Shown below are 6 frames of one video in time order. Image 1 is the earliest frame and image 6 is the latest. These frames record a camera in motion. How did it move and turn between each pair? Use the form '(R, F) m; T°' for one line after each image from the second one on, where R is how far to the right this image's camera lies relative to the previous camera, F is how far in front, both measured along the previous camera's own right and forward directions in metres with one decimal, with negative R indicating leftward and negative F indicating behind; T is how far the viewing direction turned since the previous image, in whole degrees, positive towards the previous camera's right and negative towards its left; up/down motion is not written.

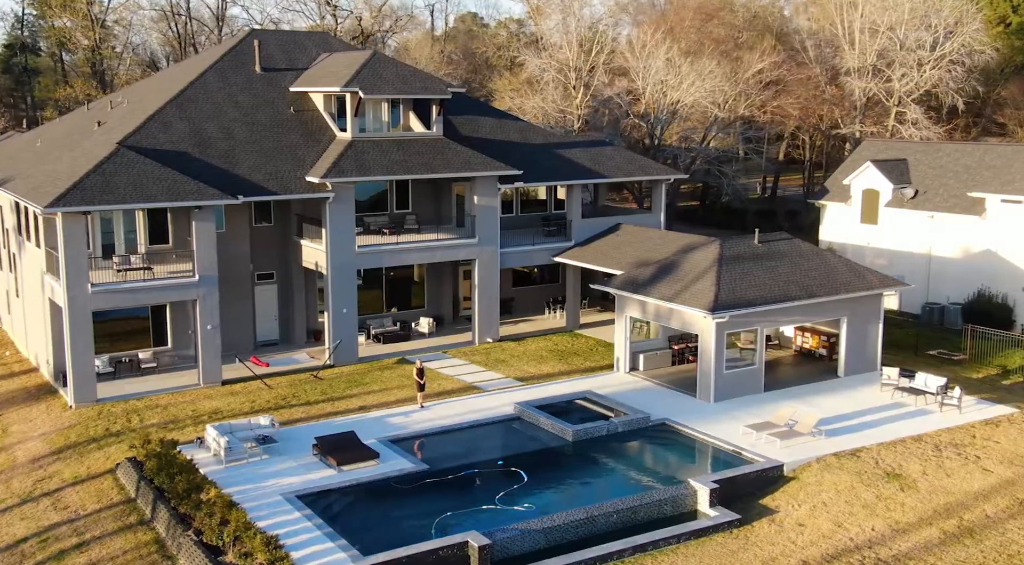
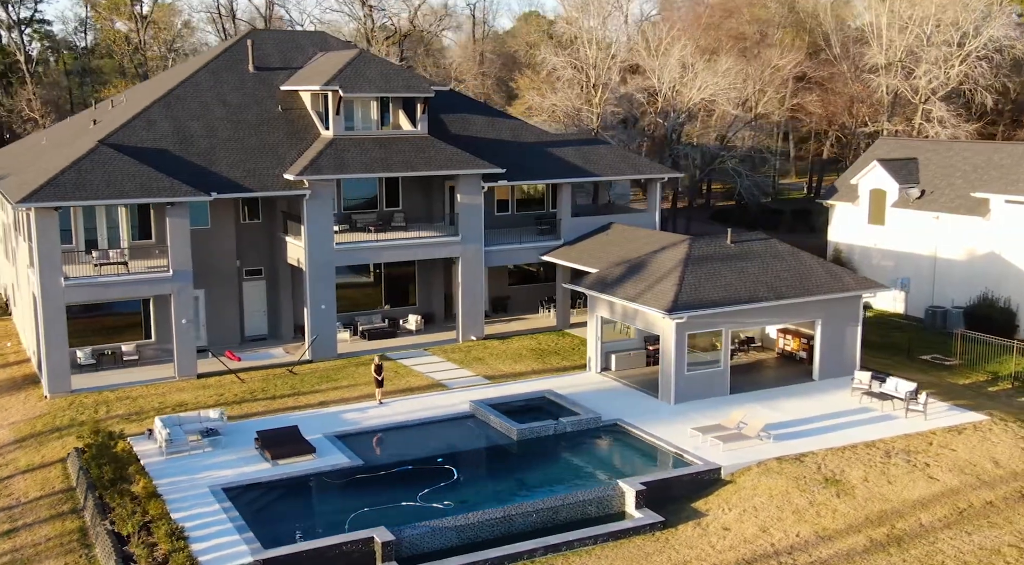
(+2.7, +0.1) m; -4°
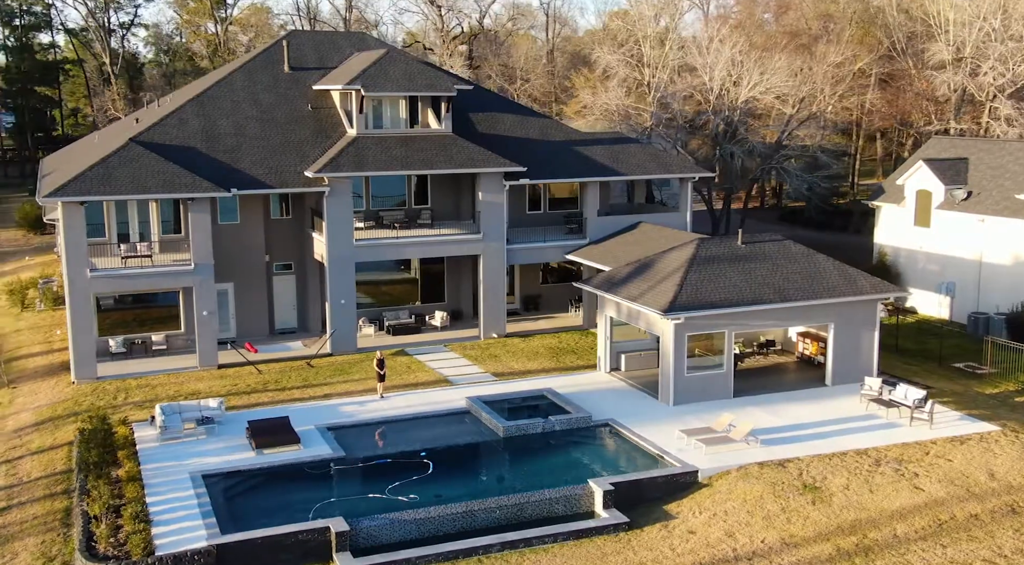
(+2.3, 0.0) m; -5°
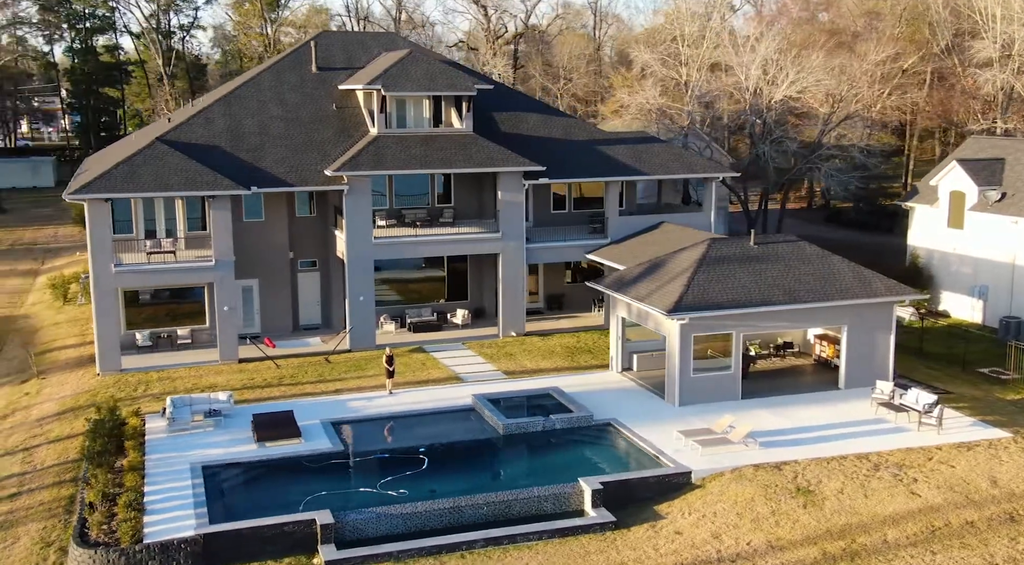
(+1.3, -0.1) m; -3°
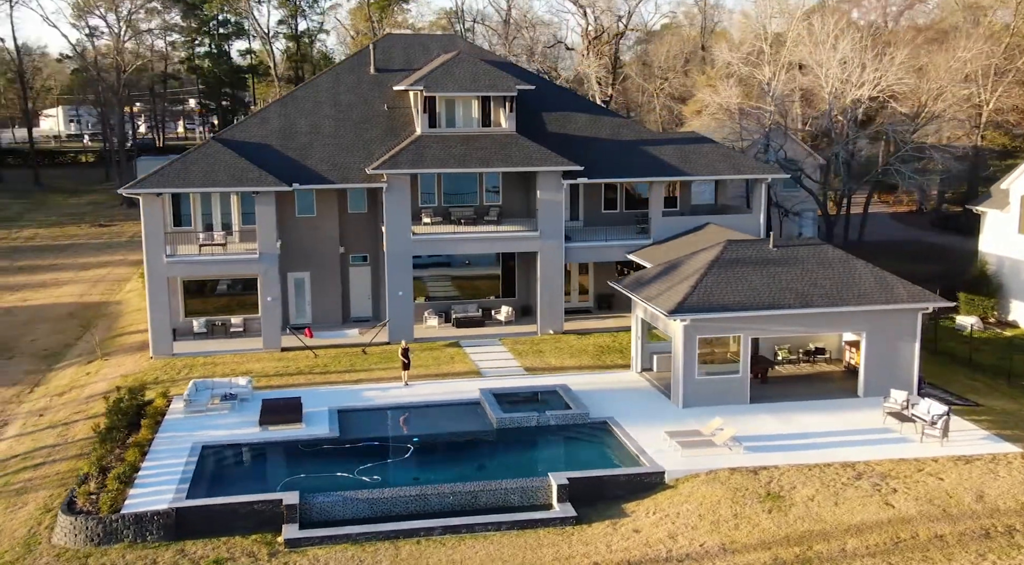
(+3.1, -0.3) m; -7°
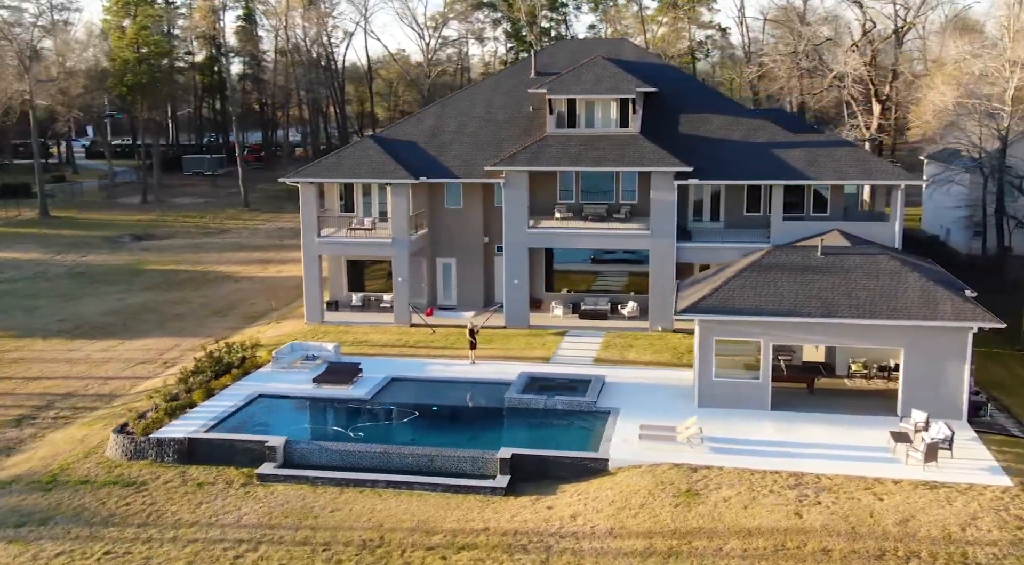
(+8.1, -0.6) m; -20°
